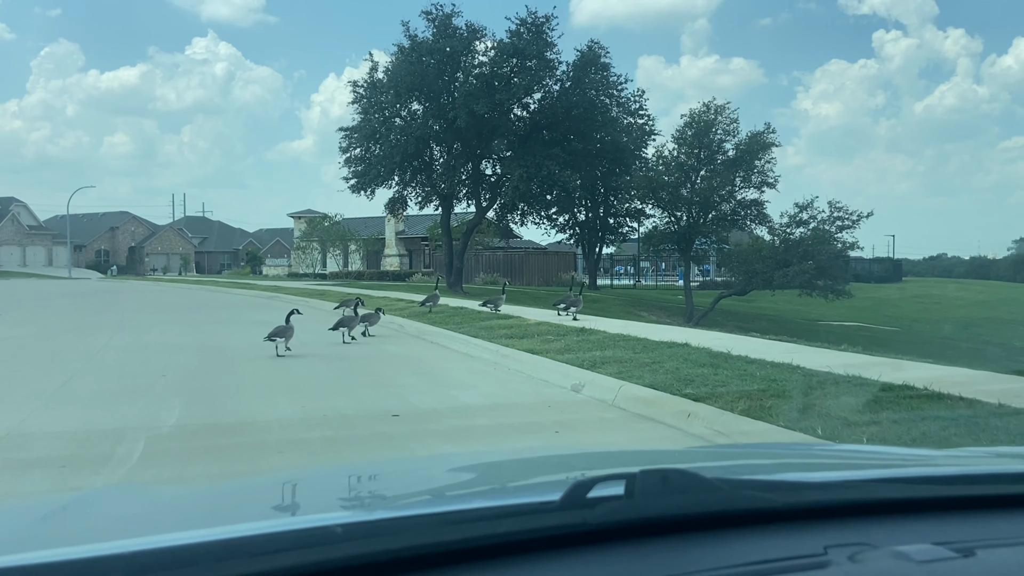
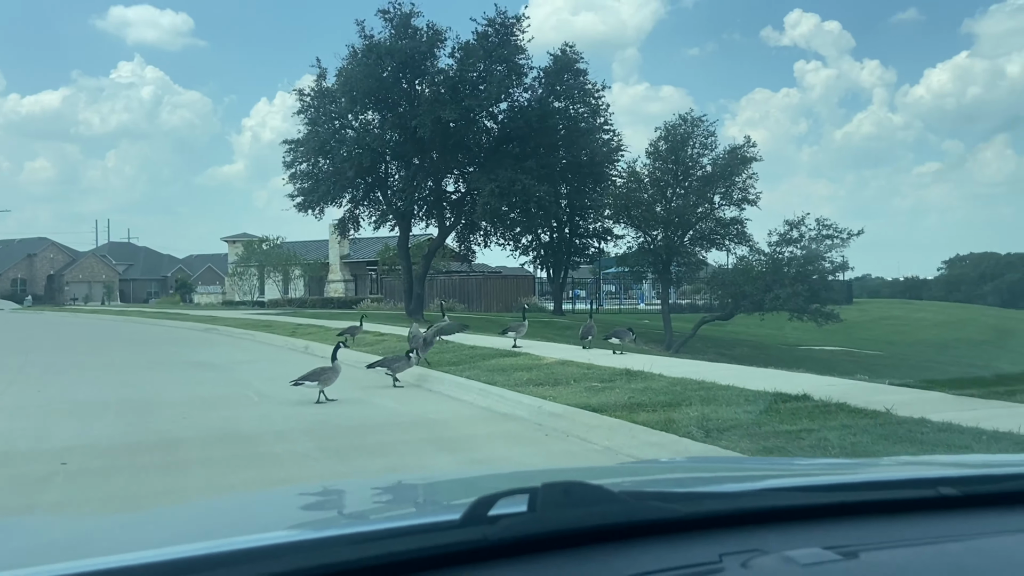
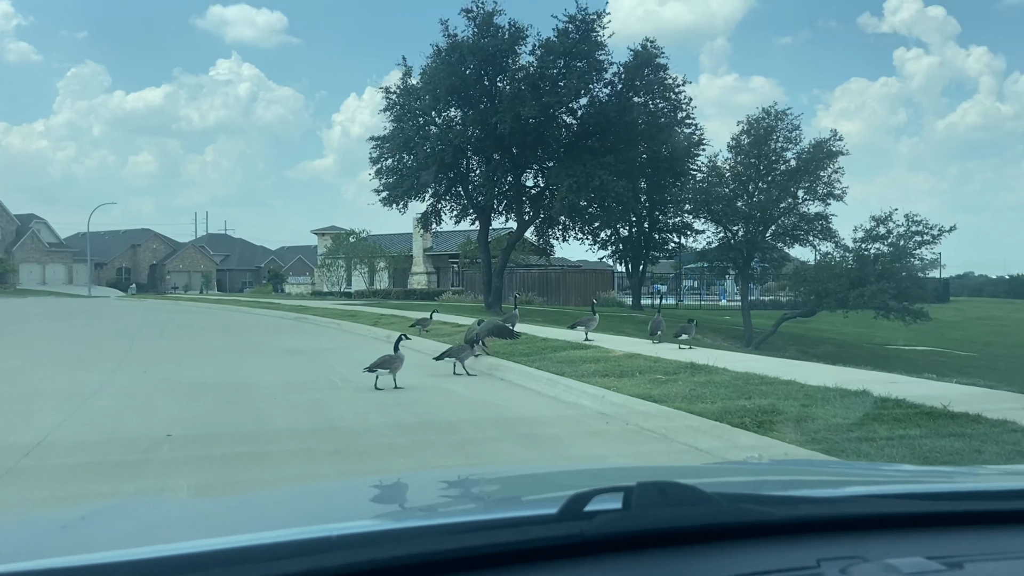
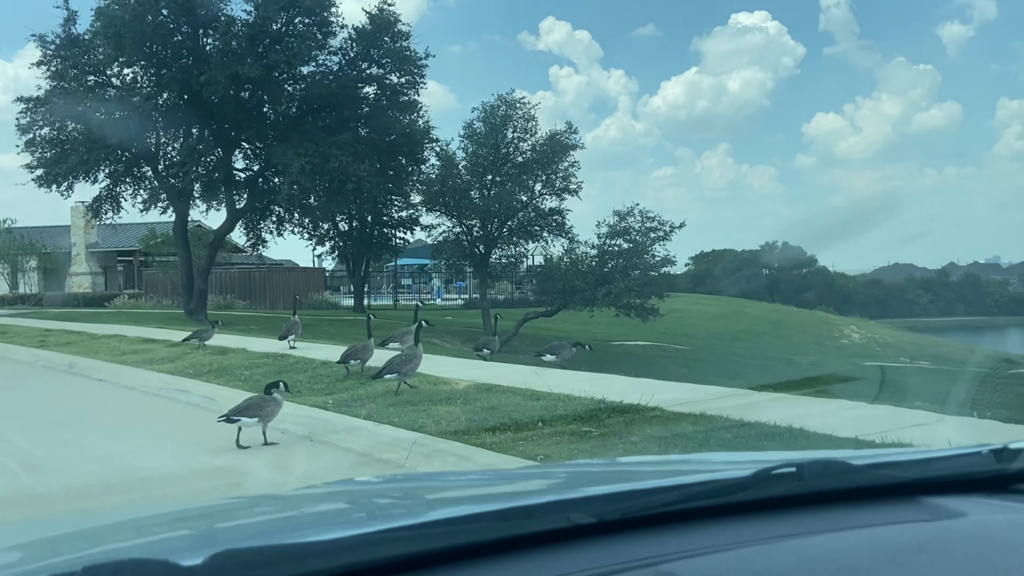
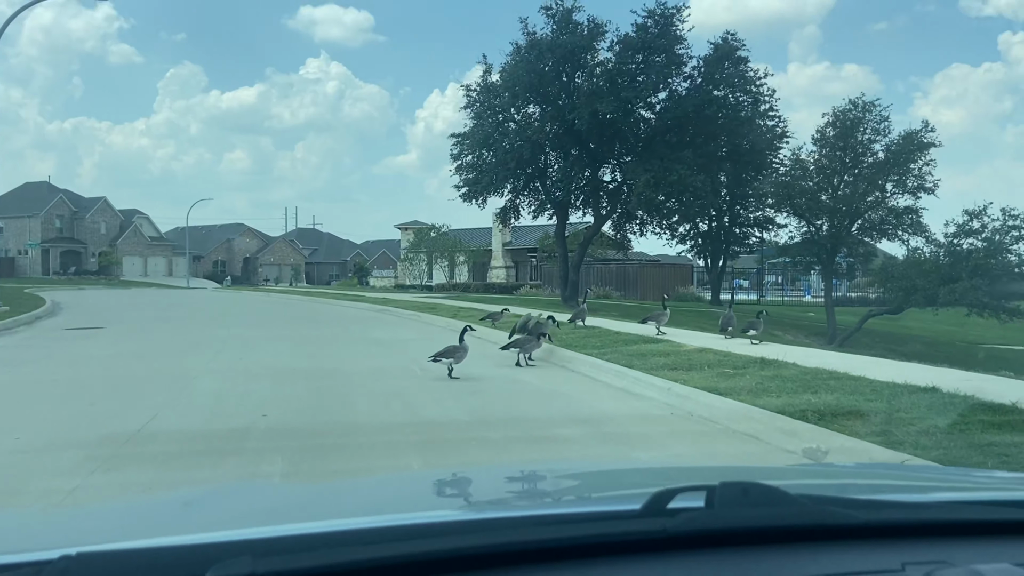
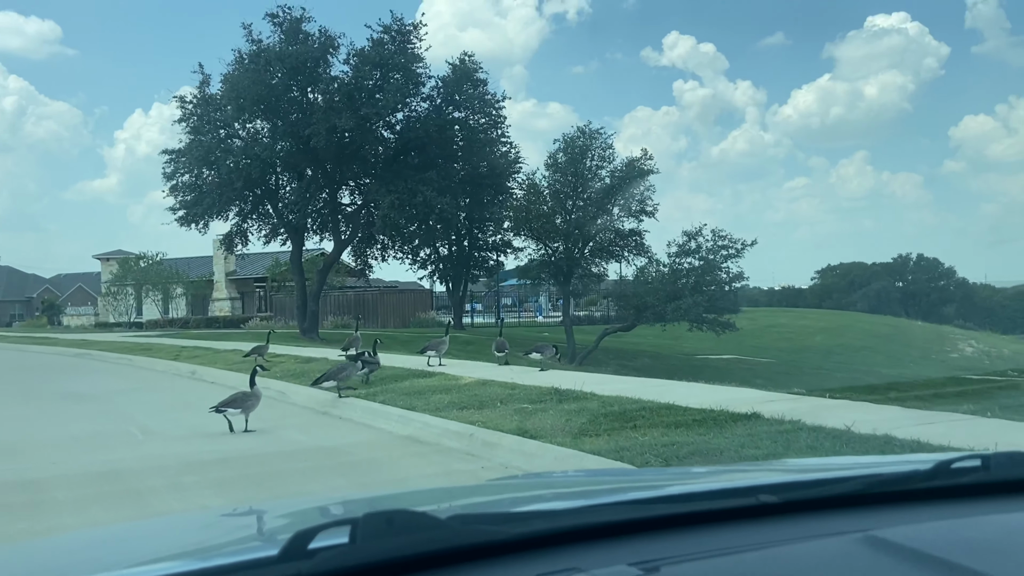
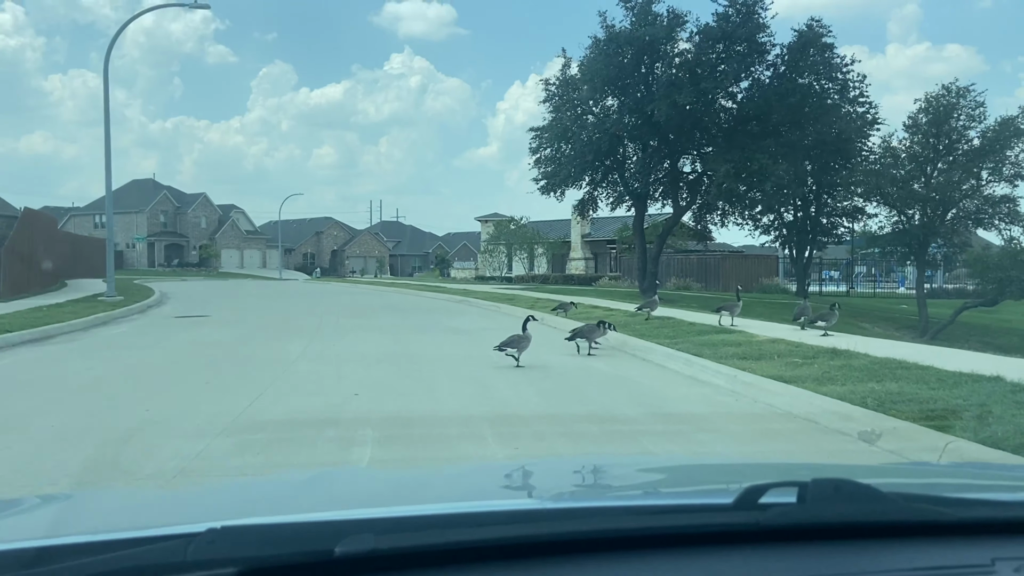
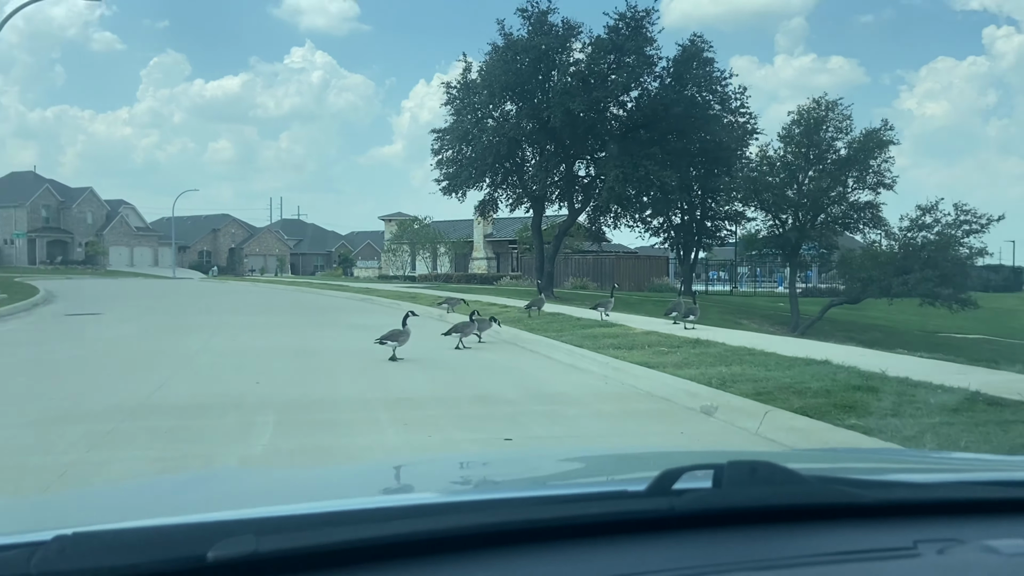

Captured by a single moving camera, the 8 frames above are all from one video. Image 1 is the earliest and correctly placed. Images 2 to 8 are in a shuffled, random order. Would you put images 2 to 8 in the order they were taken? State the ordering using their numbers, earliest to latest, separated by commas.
8, 7, 5, 3, 2, 6, 4
